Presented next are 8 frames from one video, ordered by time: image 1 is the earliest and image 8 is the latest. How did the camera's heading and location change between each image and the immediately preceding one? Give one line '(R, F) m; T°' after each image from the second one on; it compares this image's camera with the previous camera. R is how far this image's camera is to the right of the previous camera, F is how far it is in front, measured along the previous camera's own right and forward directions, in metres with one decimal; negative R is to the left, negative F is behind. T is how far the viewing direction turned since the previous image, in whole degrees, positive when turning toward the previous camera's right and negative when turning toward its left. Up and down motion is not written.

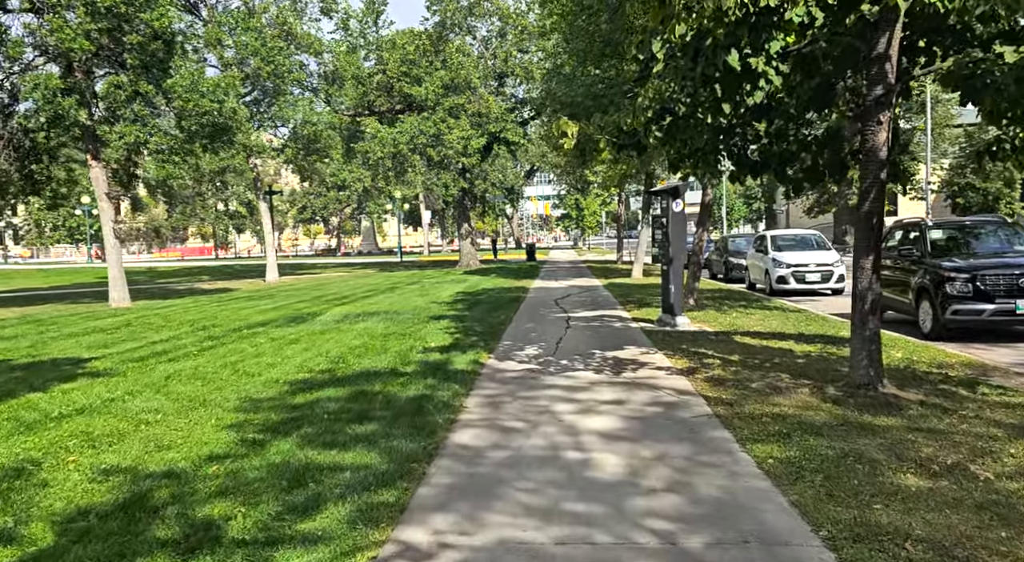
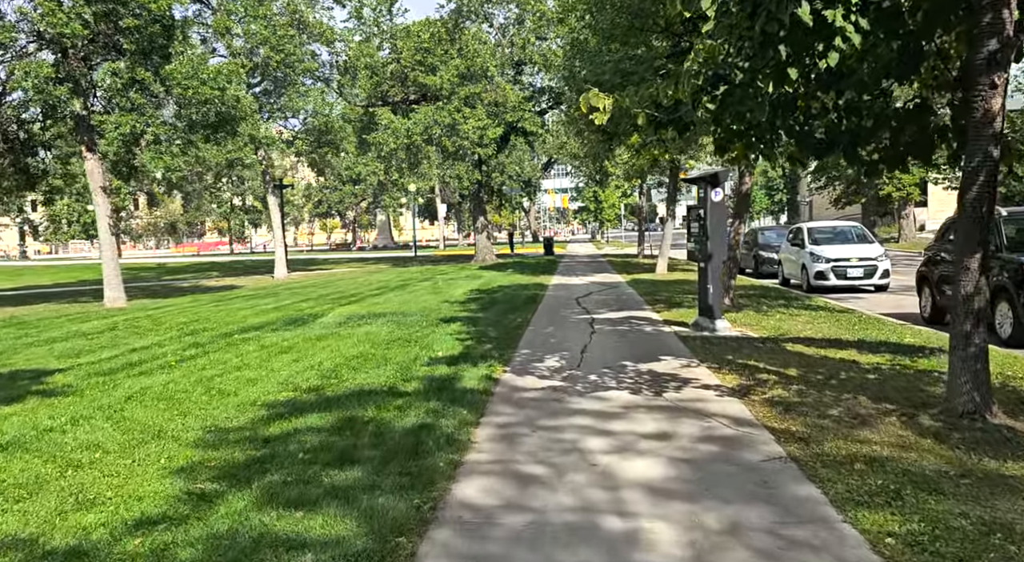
(0.0, +1.3) m; -1°
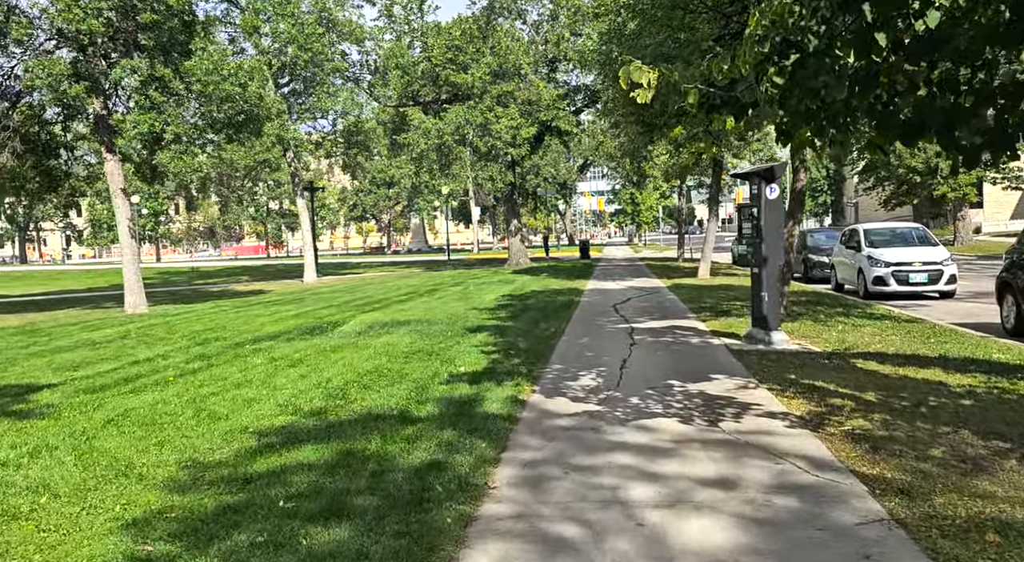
(+0.1, +1.0) m; -3°
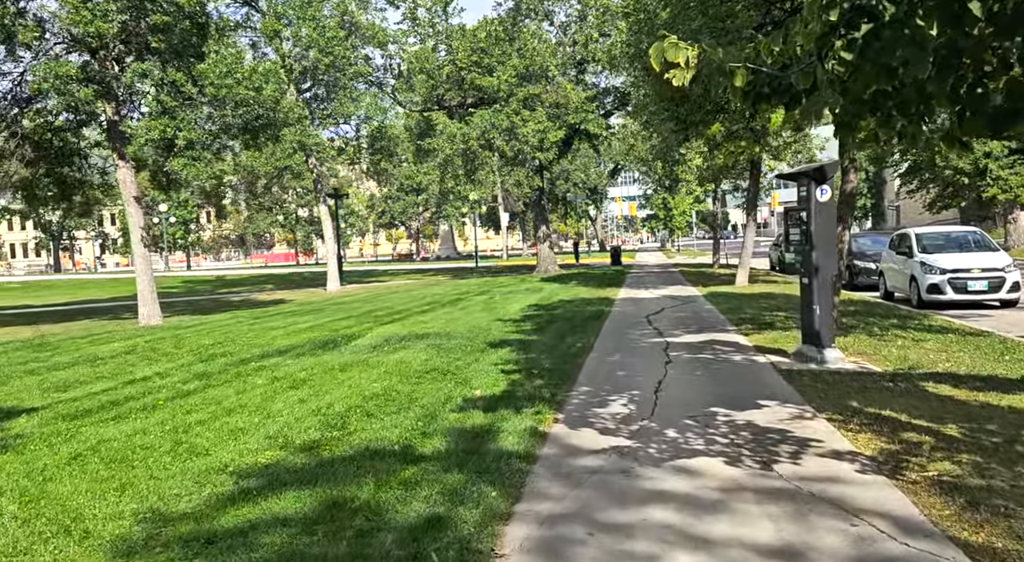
(+0.1, +0.8) m; -2°
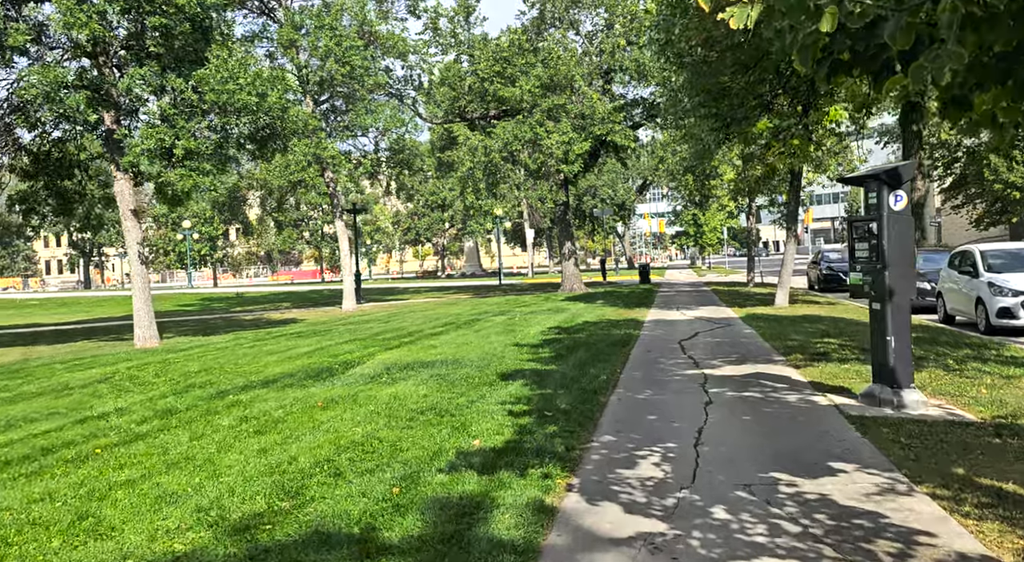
(+0.2, +1.3) m; -2°
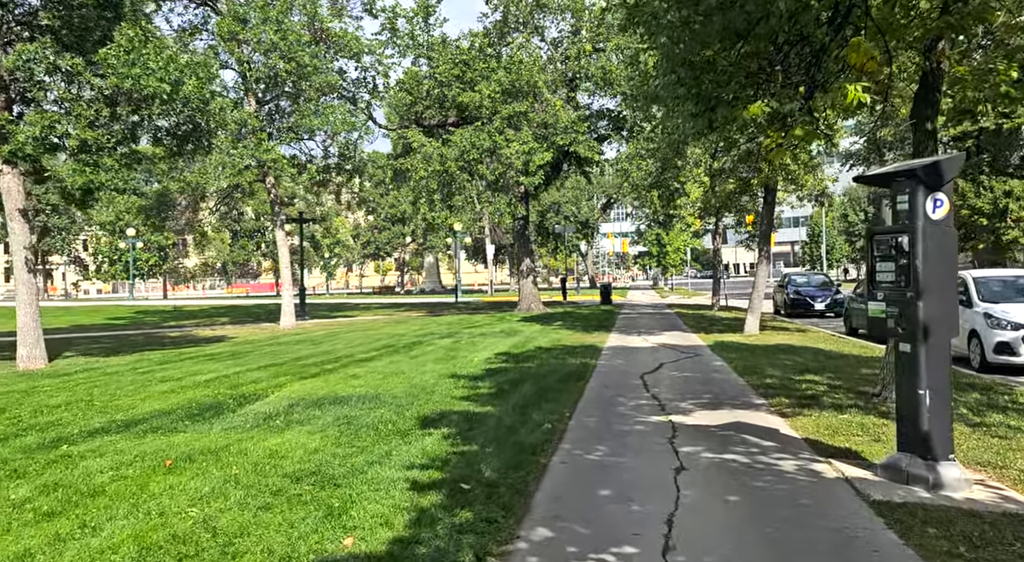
(+0.4, +1.8) m; +3°
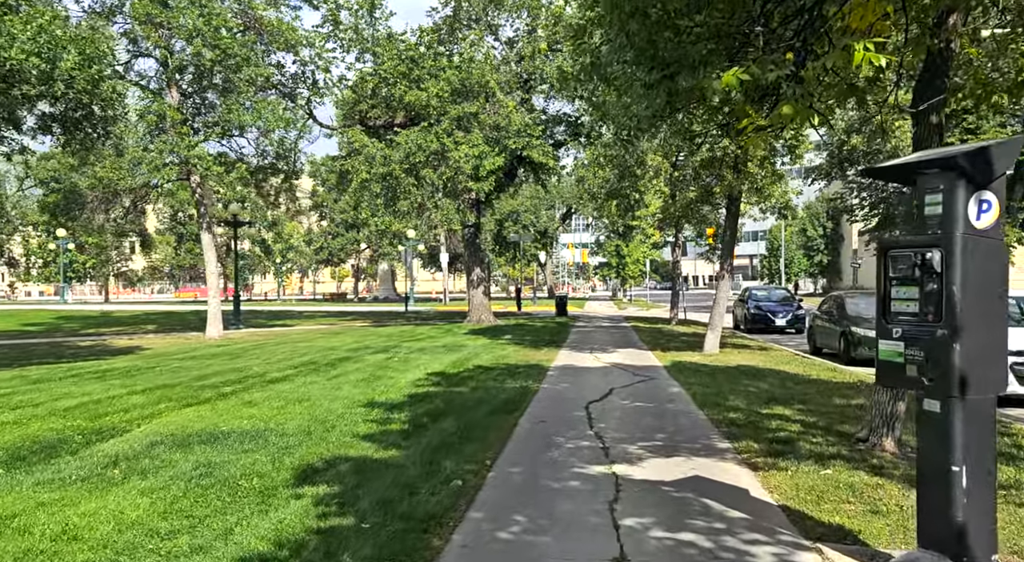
(+0.5, +1.5) m; +3°
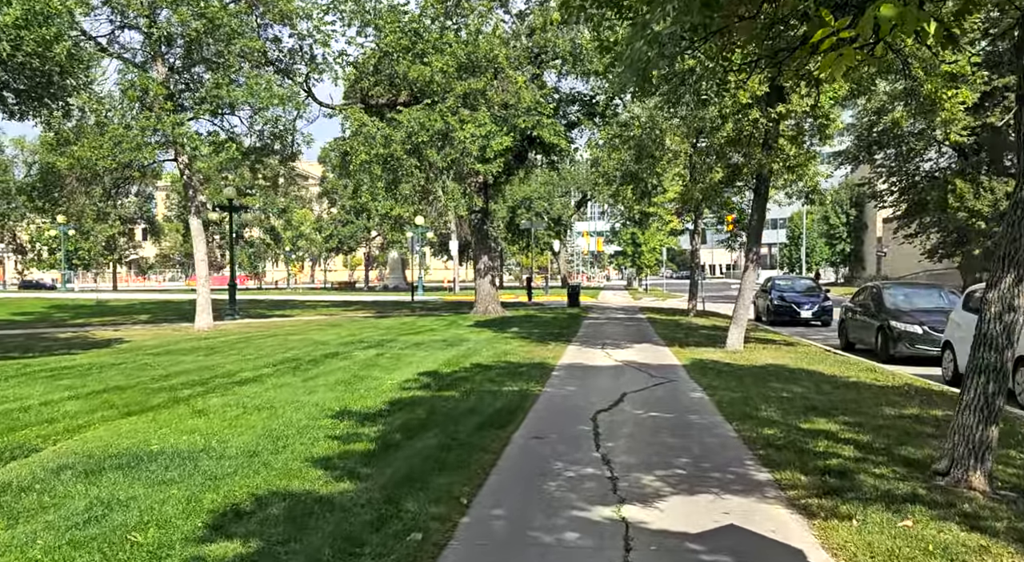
(+0.2, +1.4) m; -1°
